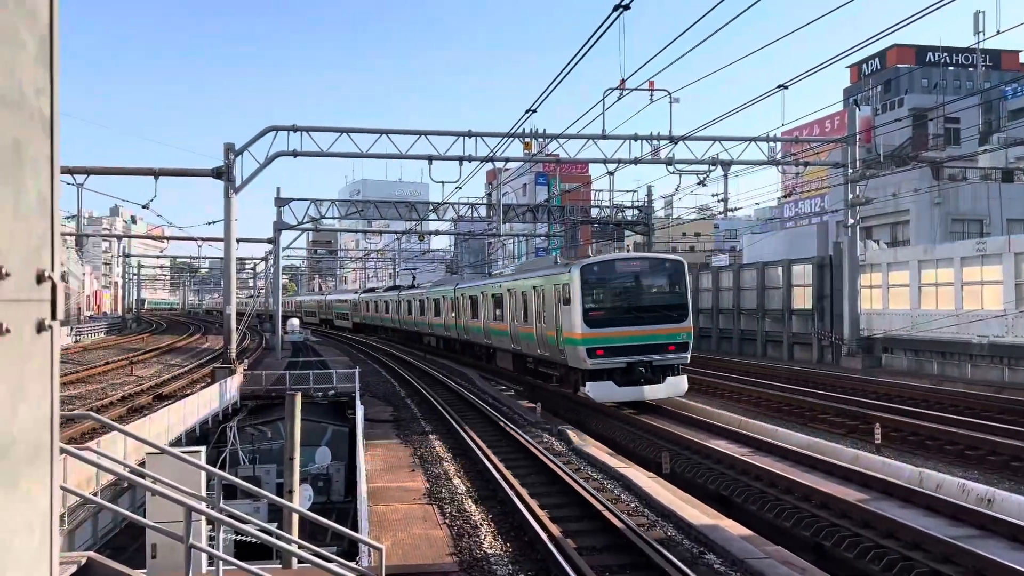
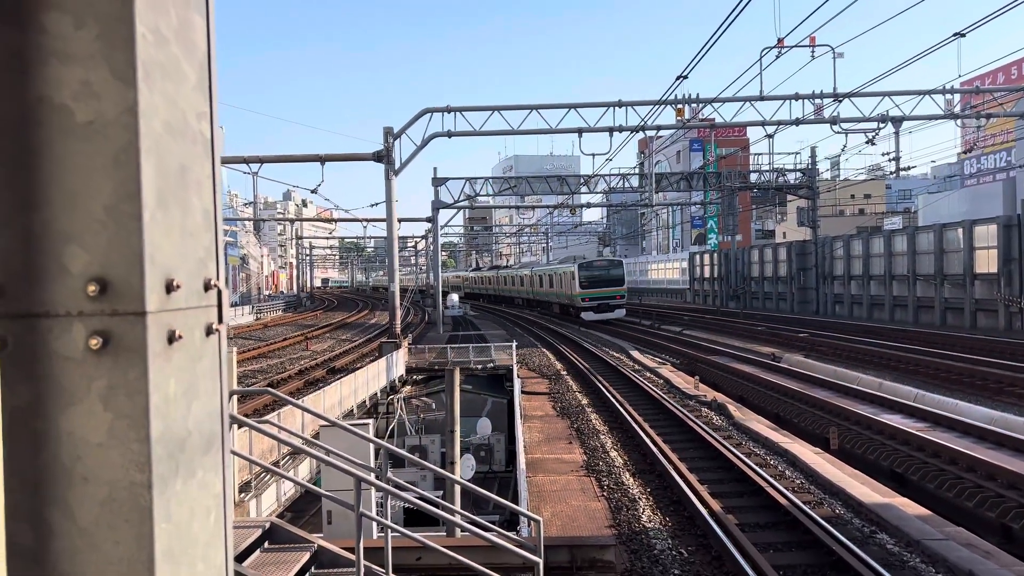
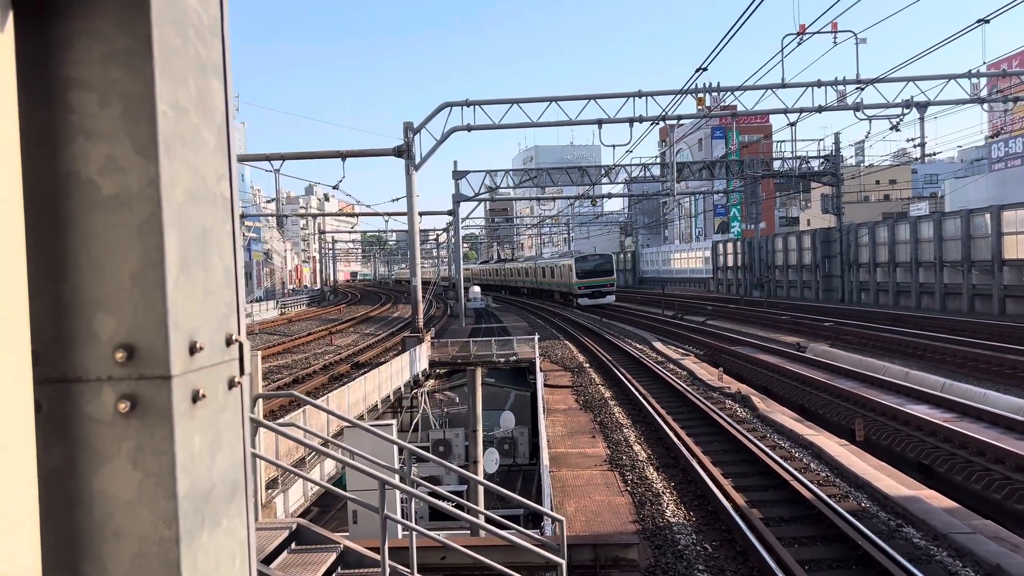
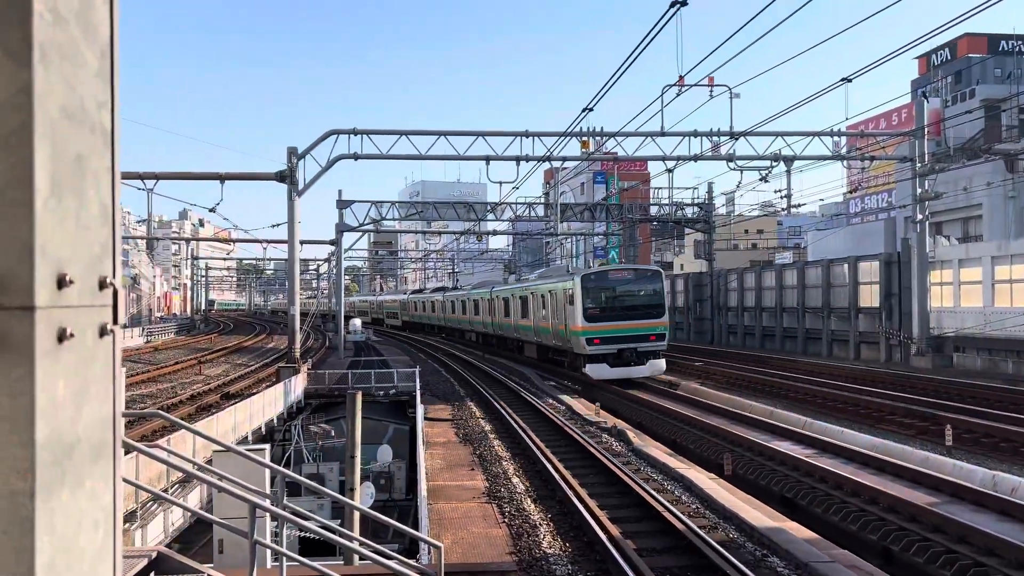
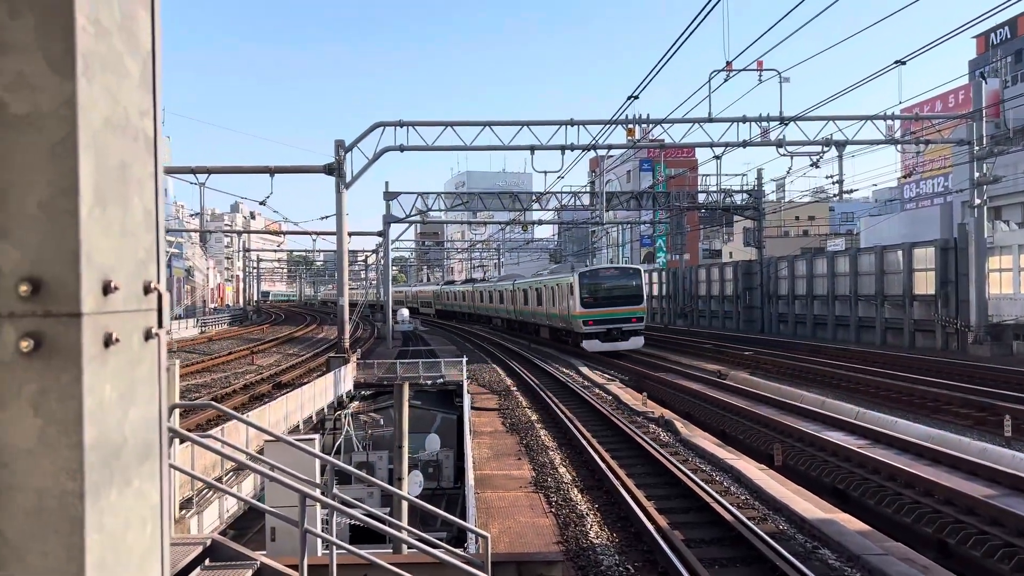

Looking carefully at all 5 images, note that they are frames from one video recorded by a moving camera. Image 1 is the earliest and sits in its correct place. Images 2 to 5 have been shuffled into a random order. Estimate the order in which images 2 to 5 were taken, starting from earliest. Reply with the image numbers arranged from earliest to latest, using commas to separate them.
4, 5, 2, 3
